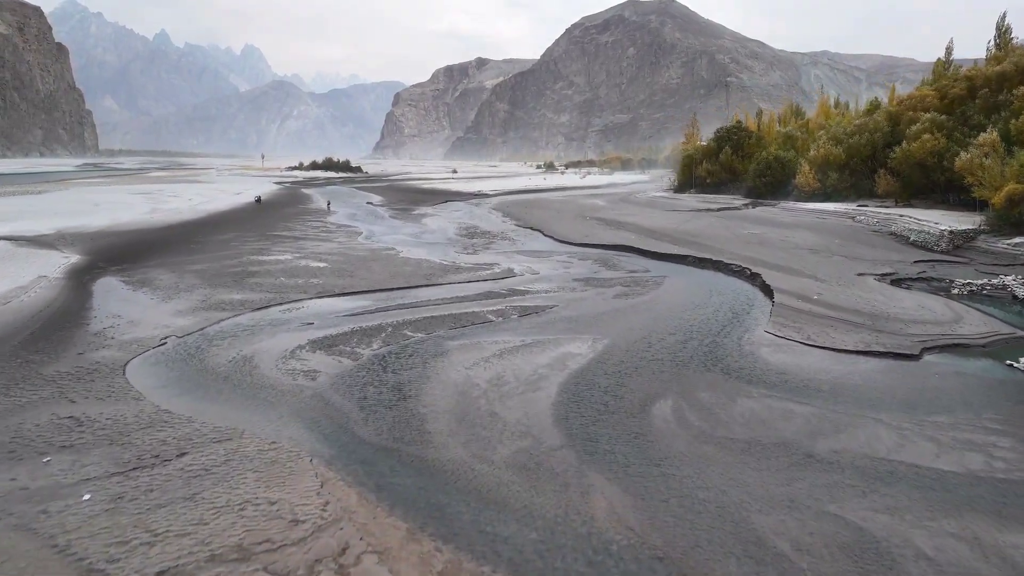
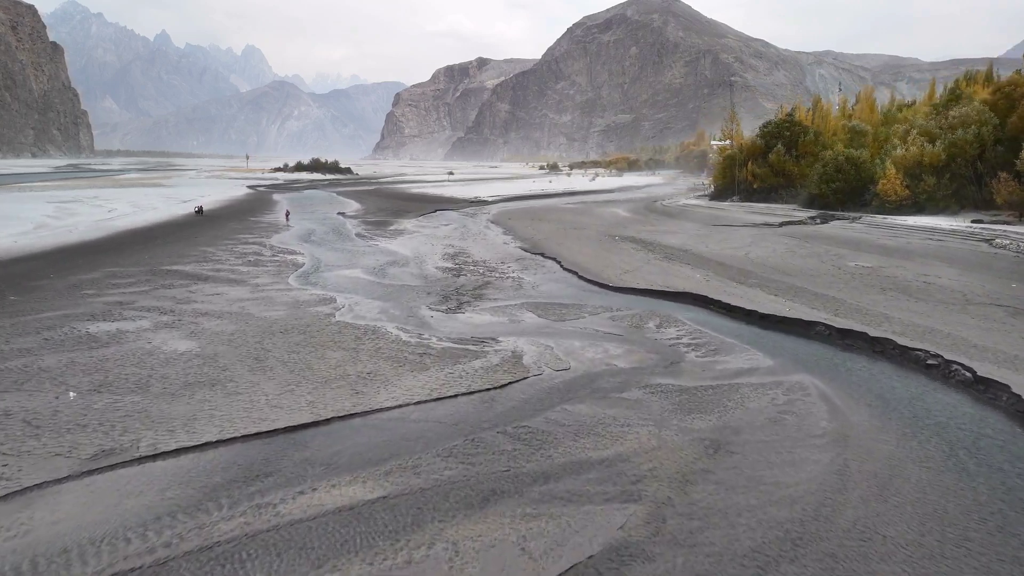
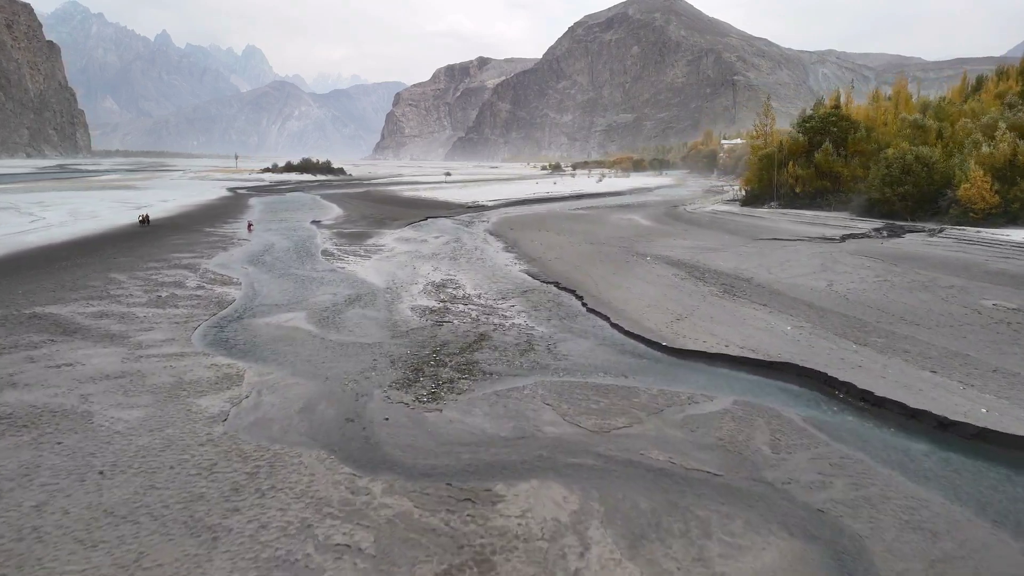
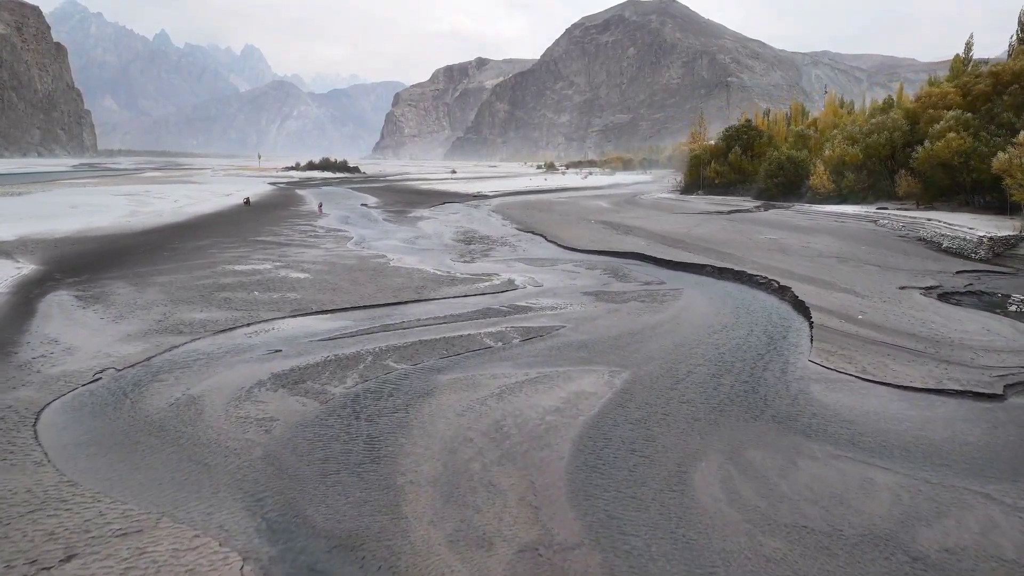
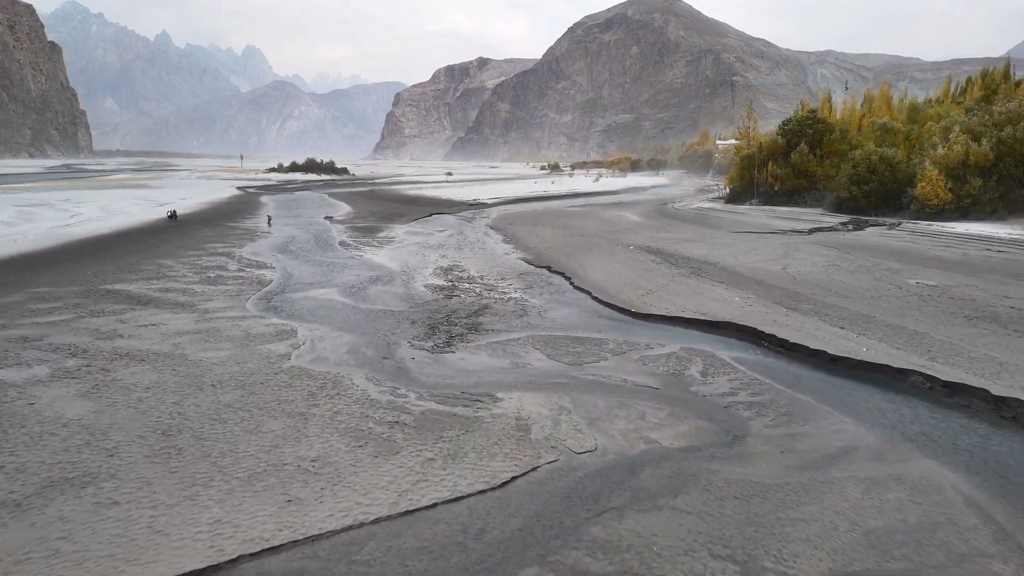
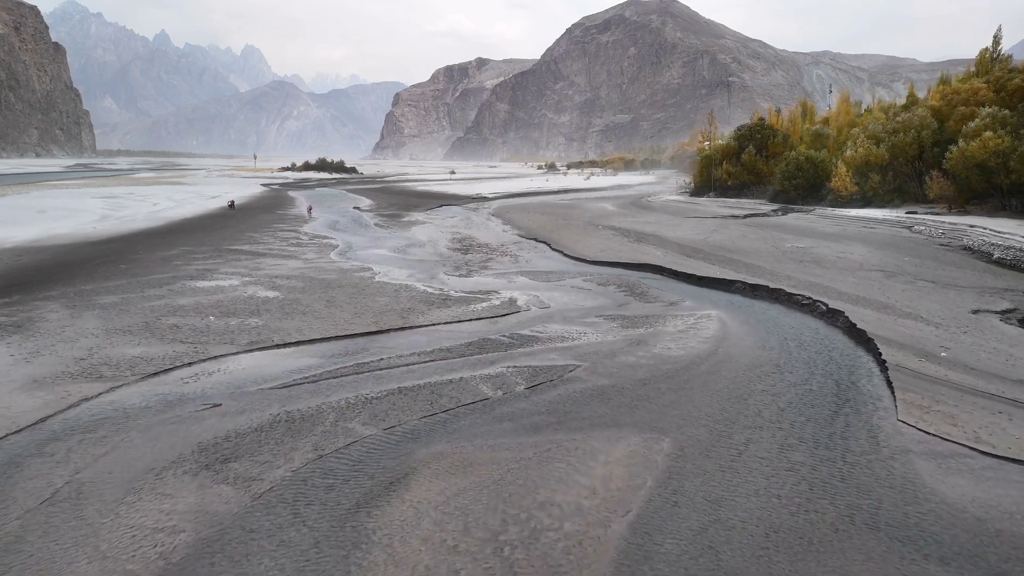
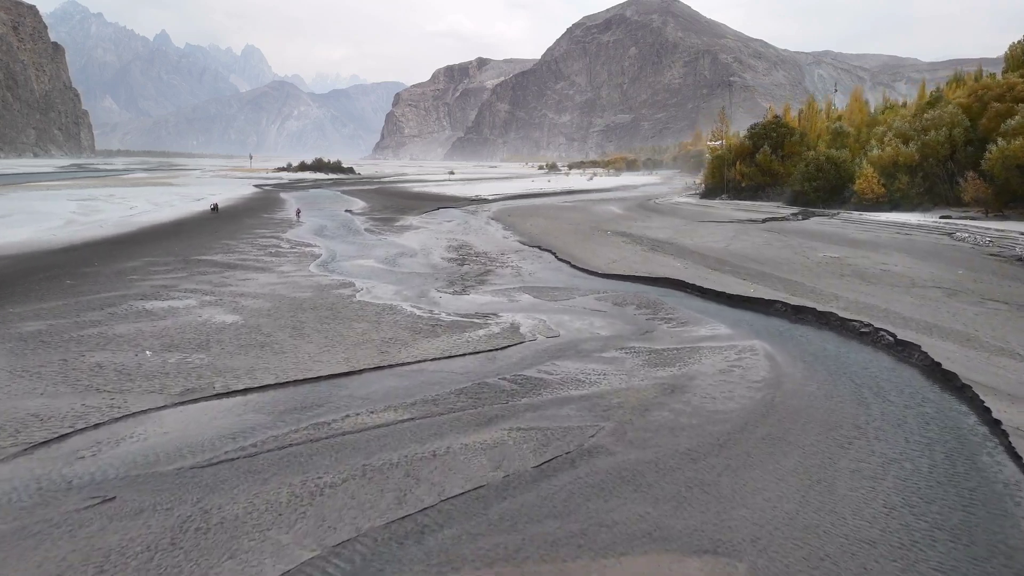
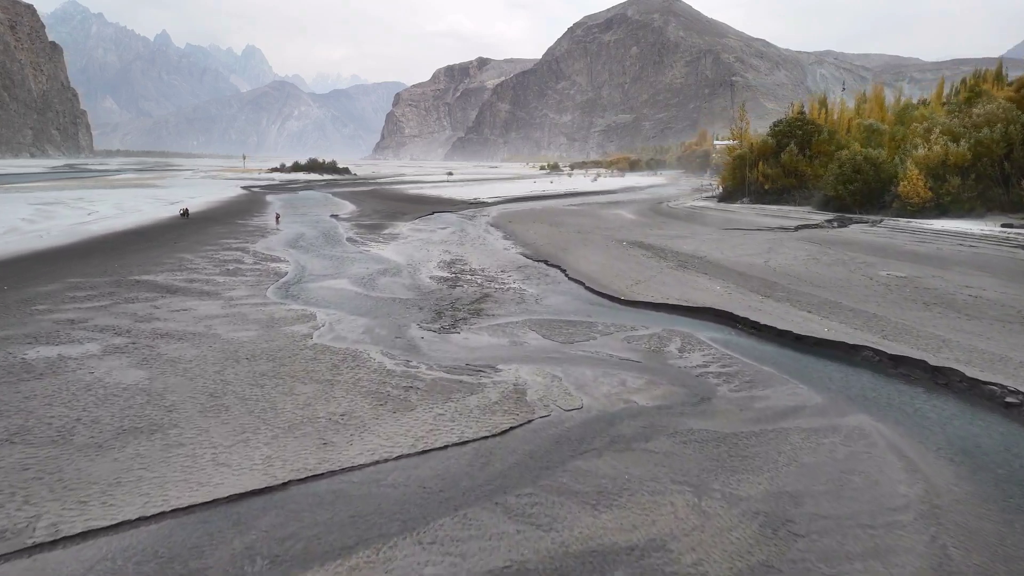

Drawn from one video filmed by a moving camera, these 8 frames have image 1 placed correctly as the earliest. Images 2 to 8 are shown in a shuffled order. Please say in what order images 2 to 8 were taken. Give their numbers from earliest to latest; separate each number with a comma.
4, 6, 7, 2, 8, 5, 3
